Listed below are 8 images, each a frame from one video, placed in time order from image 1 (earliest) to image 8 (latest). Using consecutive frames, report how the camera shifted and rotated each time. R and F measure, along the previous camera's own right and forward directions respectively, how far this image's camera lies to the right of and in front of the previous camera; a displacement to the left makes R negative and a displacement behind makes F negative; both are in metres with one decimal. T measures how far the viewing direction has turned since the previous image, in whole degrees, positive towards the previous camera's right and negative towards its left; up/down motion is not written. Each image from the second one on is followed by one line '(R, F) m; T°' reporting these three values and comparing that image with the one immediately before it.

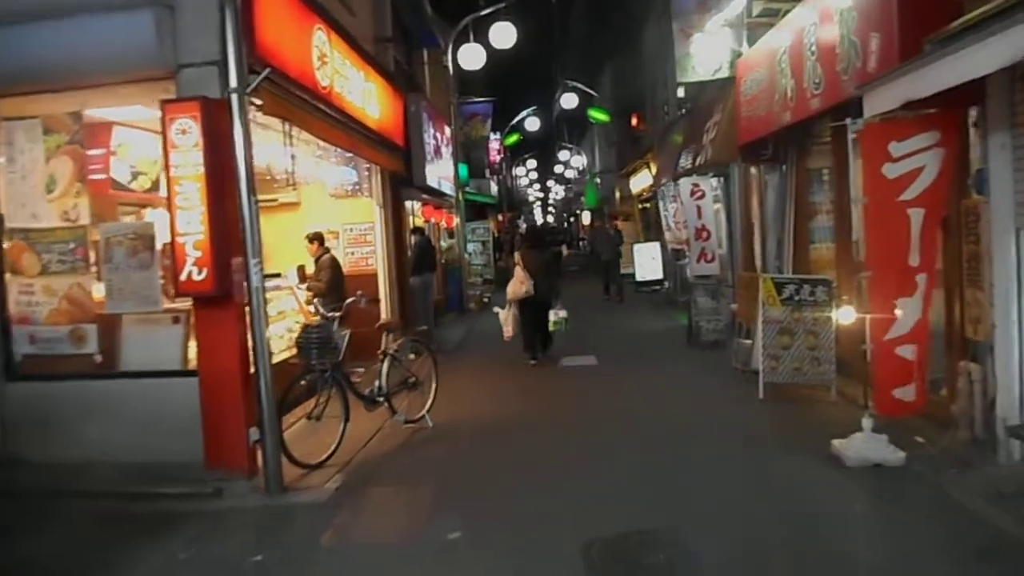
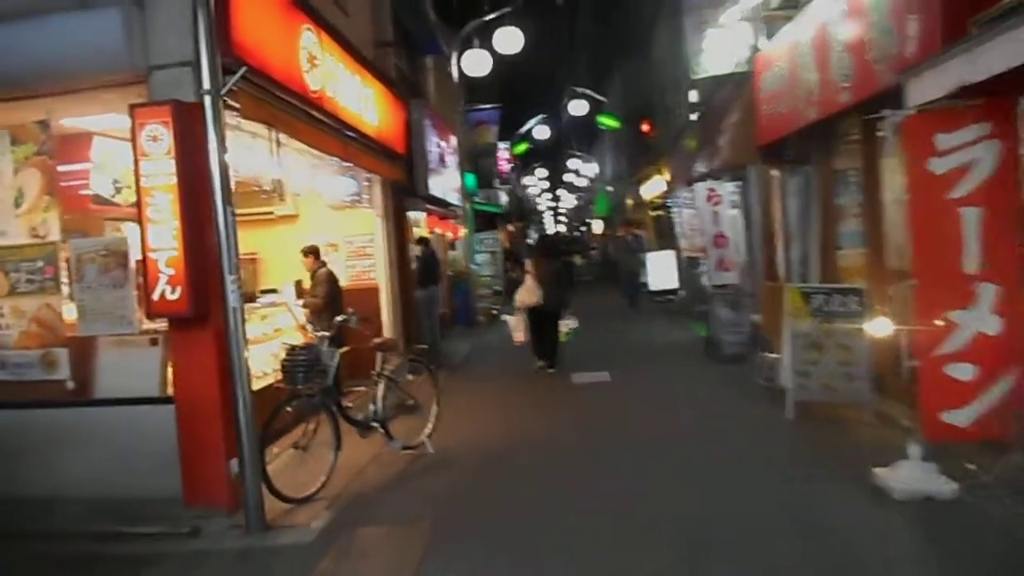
(+0.1, +0.6) m; -1°
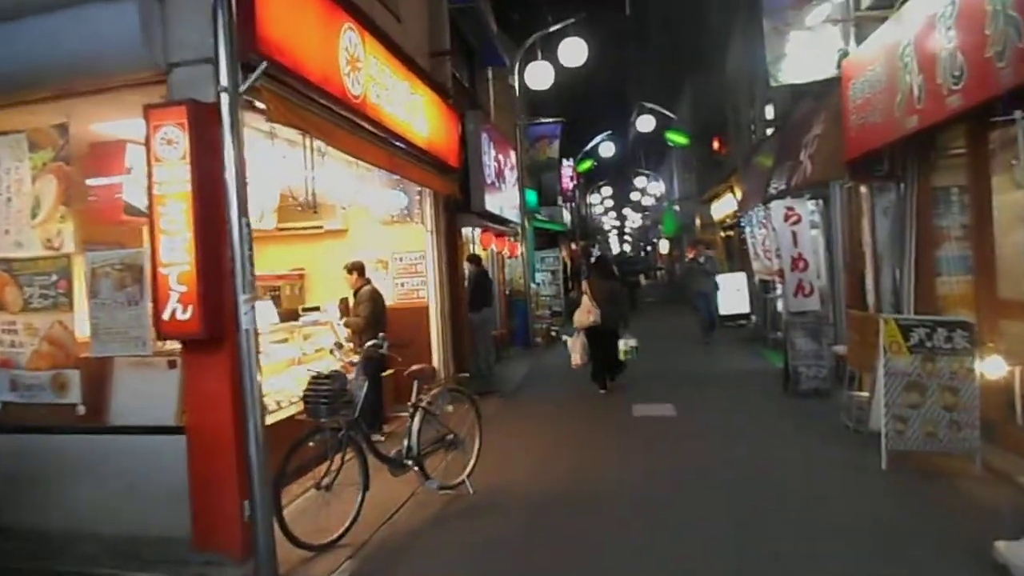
(+0.1, +0.8) m; -5°
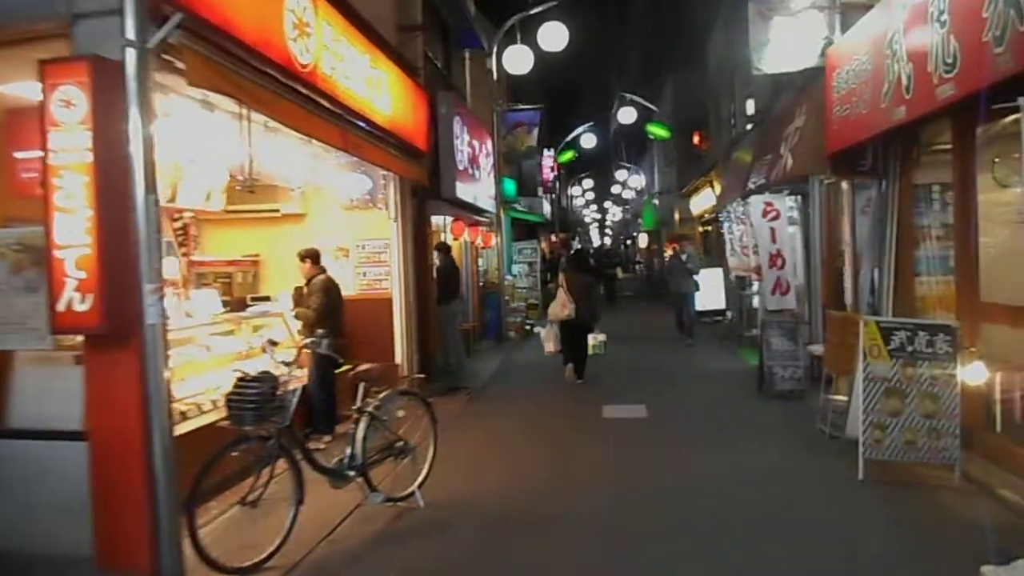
(+0.2, +0.5) m; +2°
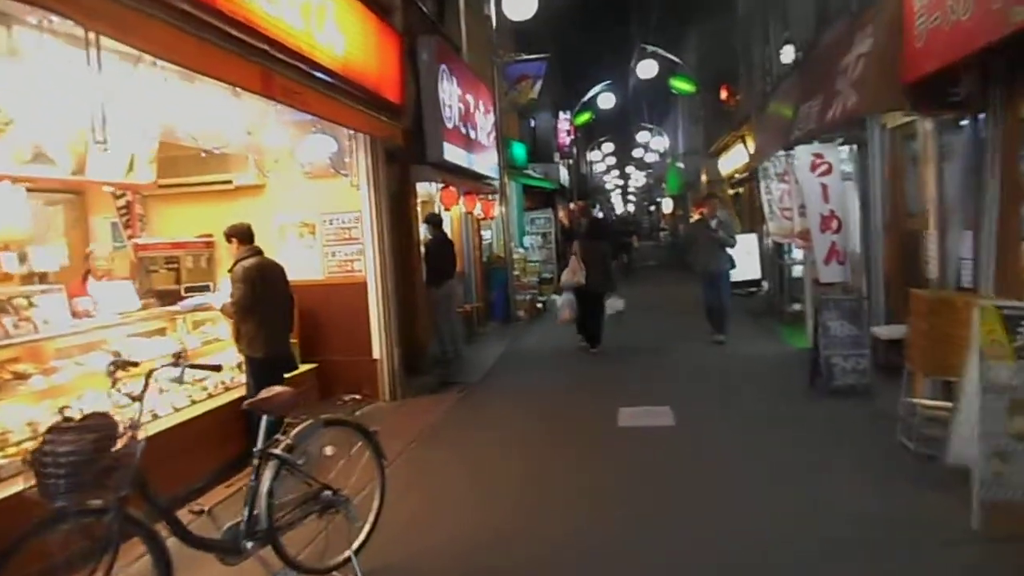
(+0.4, +2.0) m; -2°
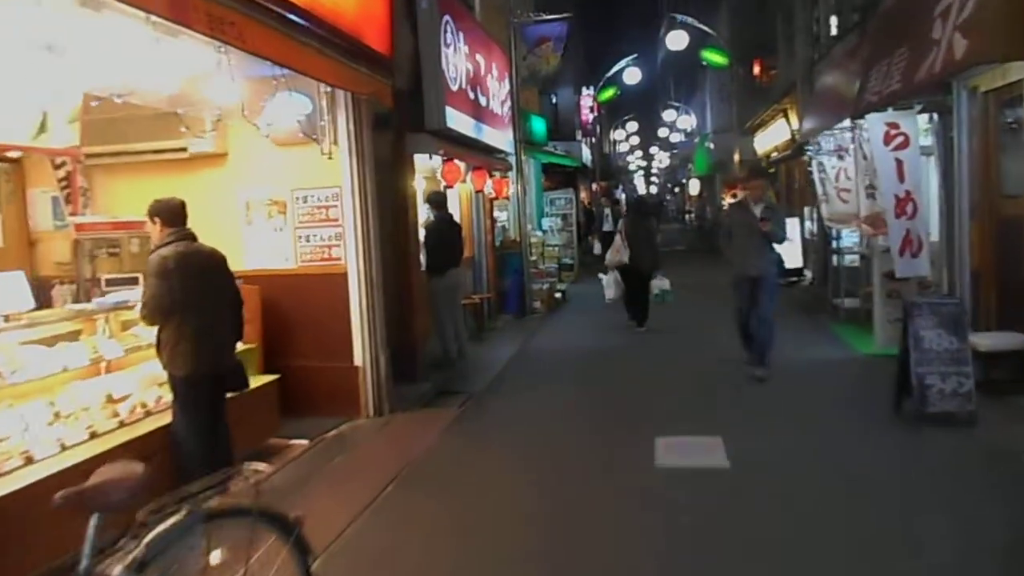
(+0.1, +1.8) m; -2°
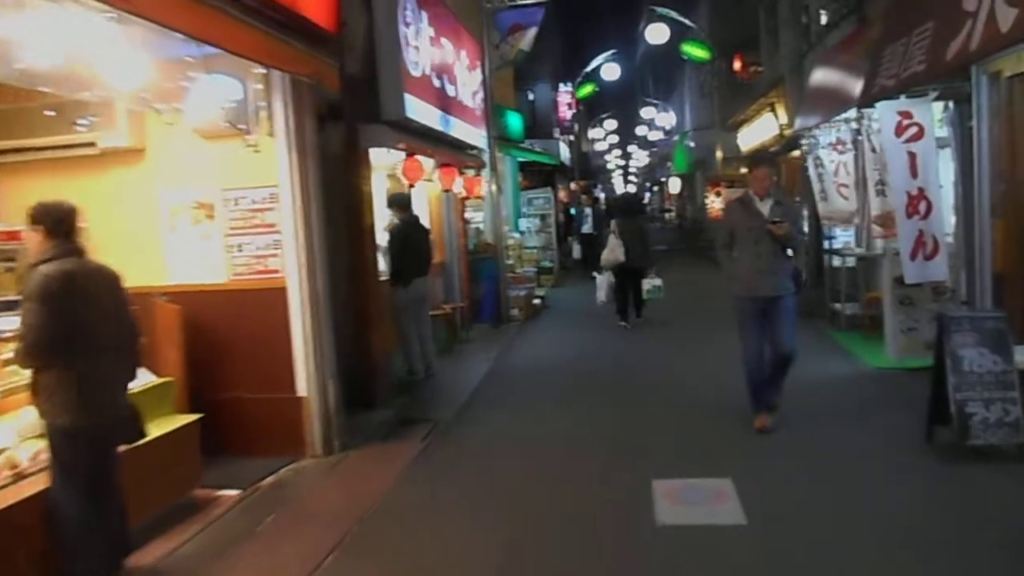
(+0.1, +1.1) m; +2°
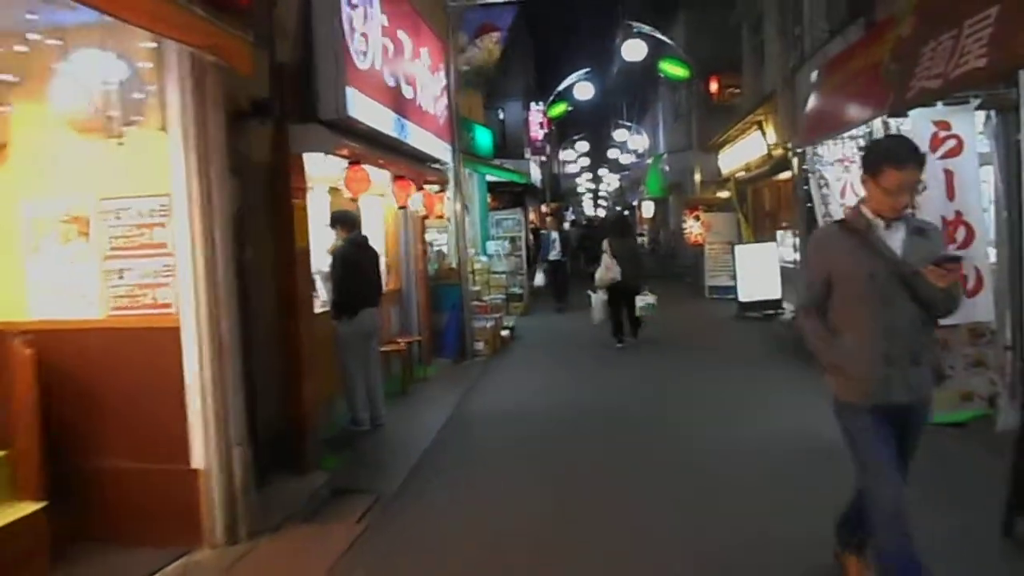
(+0.1, +1.5) m; +3°
